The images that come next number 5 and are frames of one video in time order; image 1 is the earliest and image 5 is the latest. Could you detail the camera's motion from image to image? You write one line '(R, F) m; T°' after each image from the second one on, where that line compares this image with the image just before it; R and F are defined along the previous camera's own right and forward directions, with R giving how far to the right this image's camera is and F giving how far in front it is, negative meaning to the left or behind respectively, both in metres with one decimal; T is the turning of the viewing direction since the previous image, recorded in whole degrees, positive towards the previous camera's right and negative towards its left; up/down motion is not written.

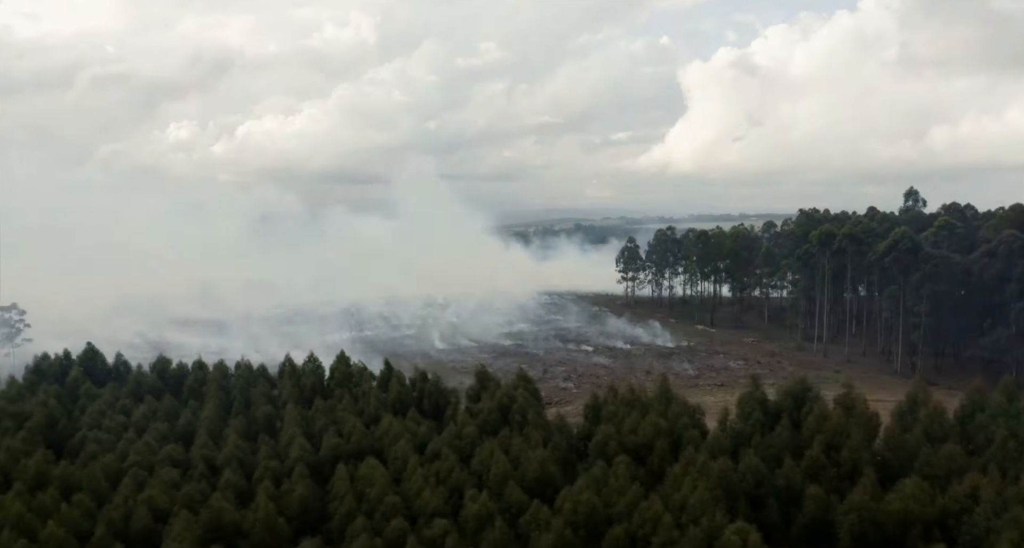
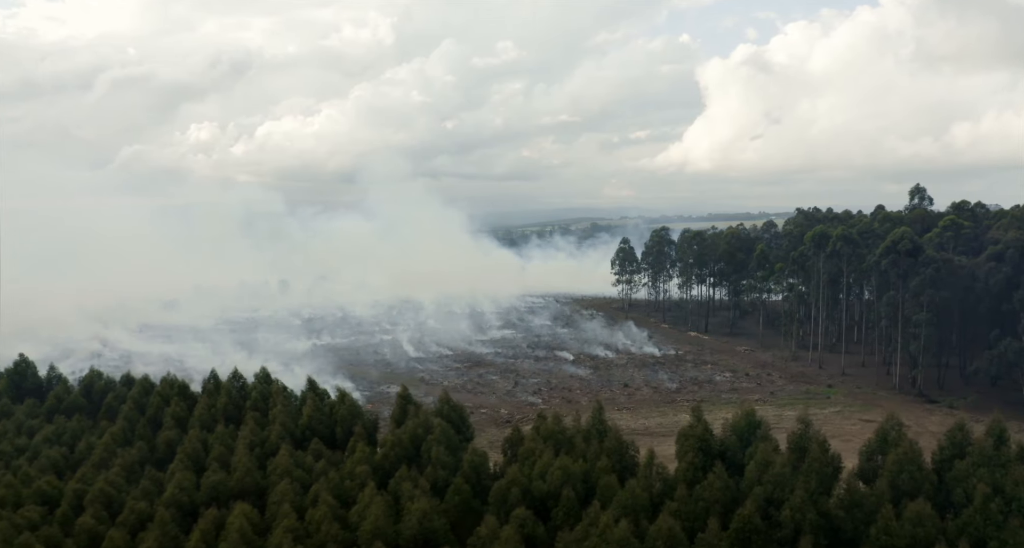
(+2.7, +3.4) m; -1°
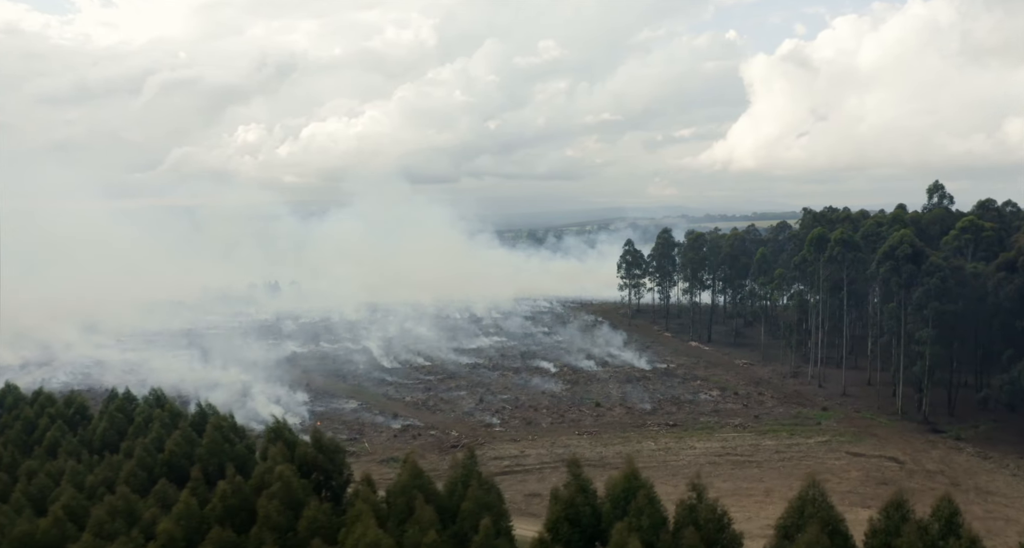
(+3.8, +3.8) m; -3°
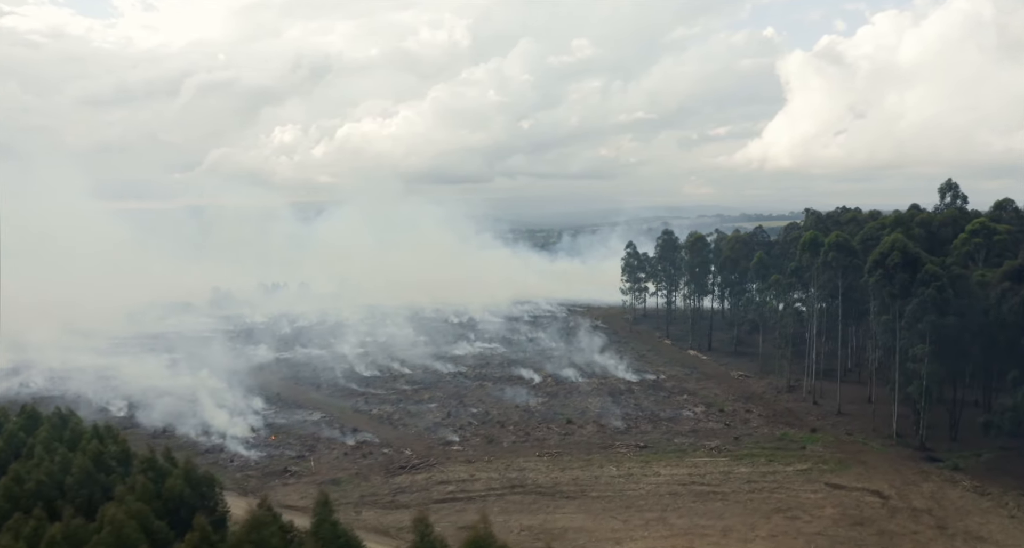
(+2.9, +2.7) m; -2°
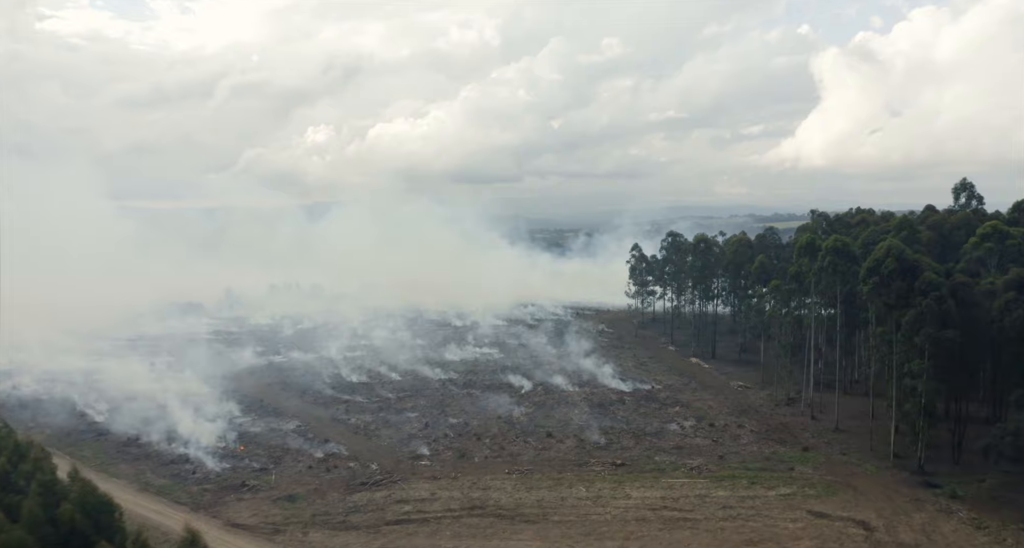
(+2.1, +1.8) m; -2°
